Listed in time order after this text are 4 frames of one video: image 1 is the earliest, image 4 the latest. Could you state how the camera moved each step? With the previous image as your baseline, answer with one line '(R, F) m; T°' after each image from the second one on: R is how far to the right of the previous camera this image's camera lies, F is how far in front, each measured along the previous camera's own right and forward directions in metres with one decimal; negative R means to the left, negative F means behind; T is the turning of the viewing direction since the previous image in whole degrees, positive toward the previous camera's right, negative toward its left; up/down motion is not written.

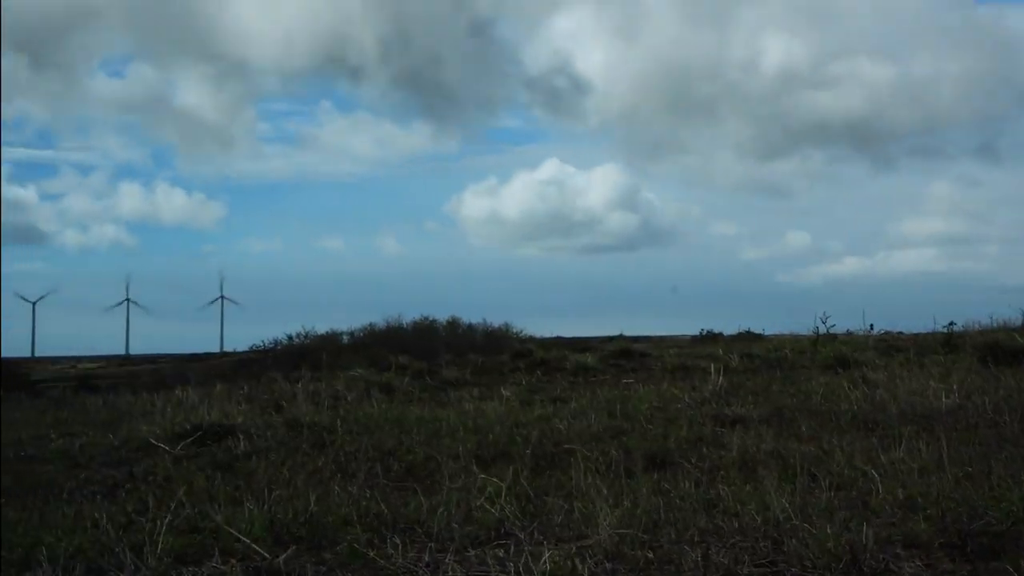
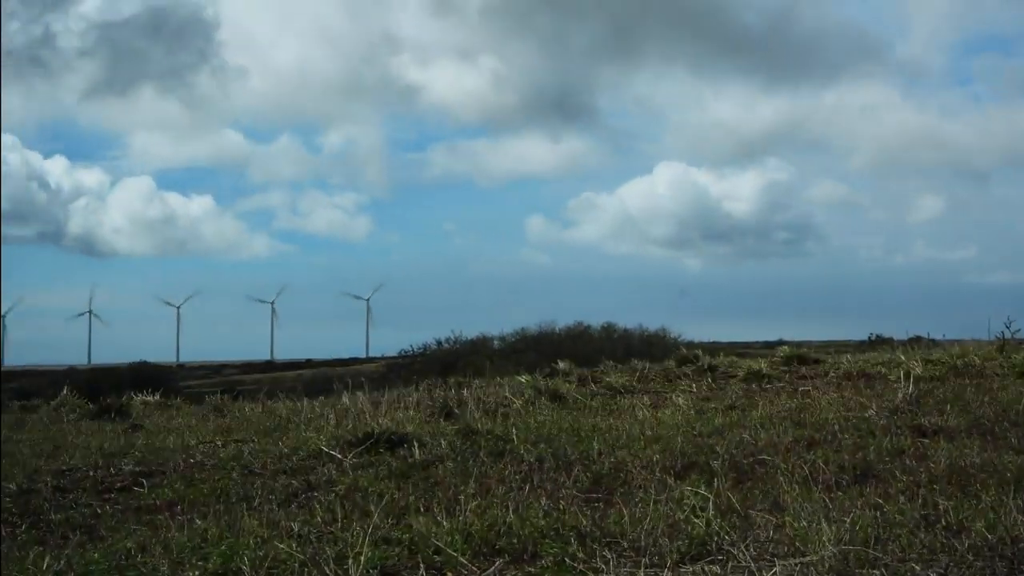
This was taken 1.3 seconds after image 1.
(-0.8, +0.3) m; -3°
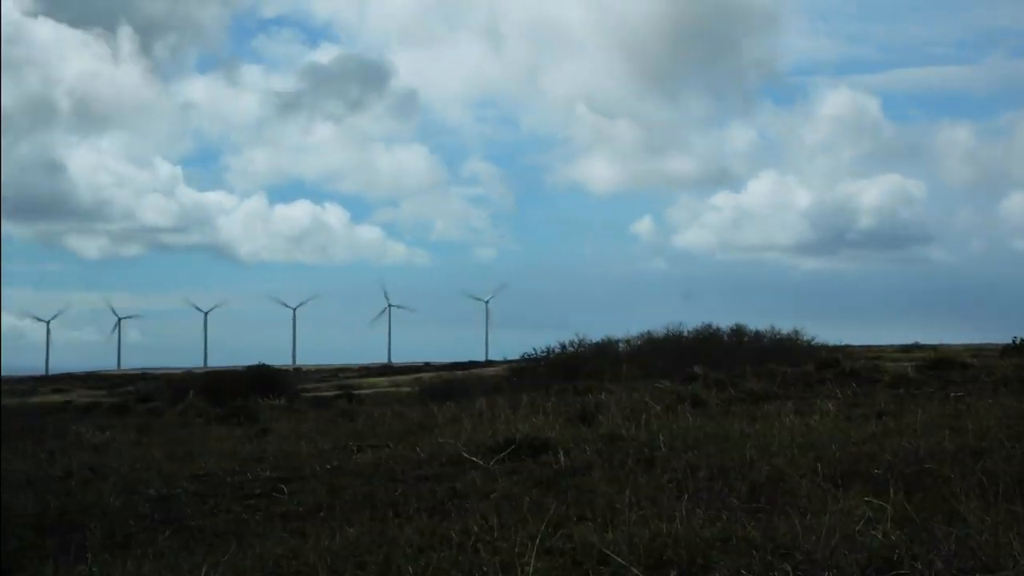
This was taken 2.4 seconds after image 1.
(-0.6, +0.3) m; -3°
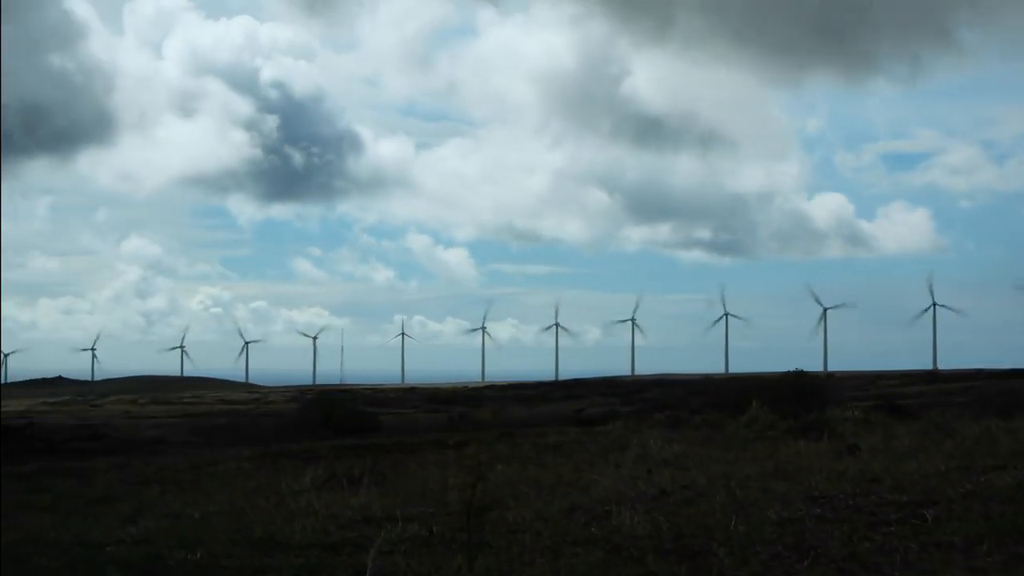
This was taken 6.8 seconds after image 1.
(-2.2, +1.1) m; -13°
